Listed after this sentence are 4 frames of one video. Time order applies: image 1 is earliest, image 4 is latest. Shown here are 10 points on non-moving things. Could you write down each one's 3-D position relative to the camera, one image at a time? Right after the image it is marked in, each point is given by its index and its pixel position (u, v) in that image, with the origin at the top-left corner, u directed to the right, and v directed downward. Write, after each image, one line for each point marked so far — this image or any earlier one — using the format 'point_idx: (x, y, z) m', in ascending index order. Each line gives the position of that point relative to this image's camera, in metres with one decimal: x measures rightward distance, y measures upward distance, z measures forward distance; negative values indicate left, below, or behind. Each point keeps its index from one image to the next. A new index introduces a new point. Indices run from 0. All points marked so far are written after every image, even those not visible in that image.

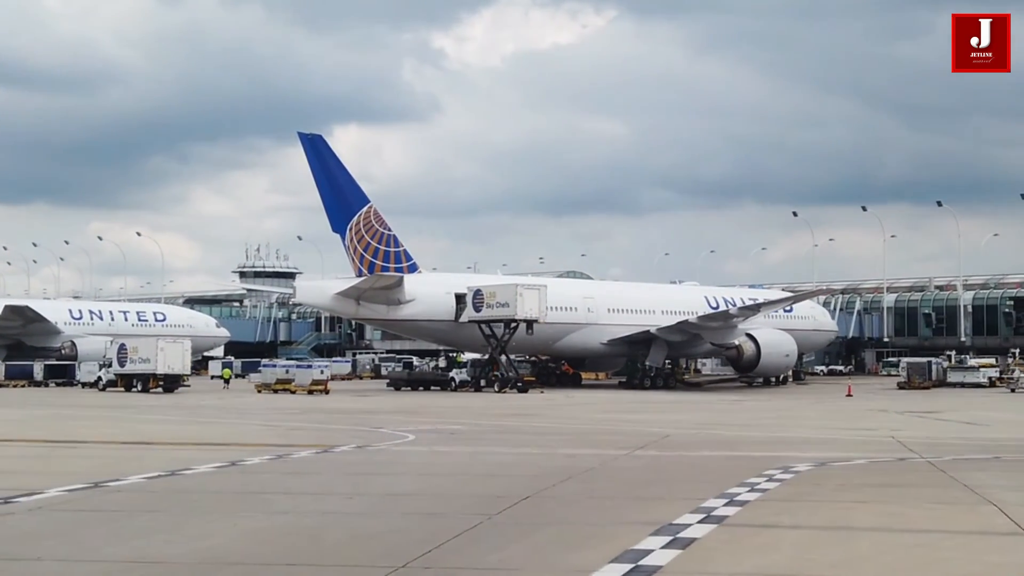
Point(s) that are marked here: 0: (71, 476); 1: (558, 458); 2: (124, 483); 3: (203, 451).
0: (-4.7, -2.0, +12.1) m
1: (+0.6, -2.2, +14.9) m
2: (-3.8, -1.9, +11.3) m
3: (-4.1, -2.2, +15.0) m
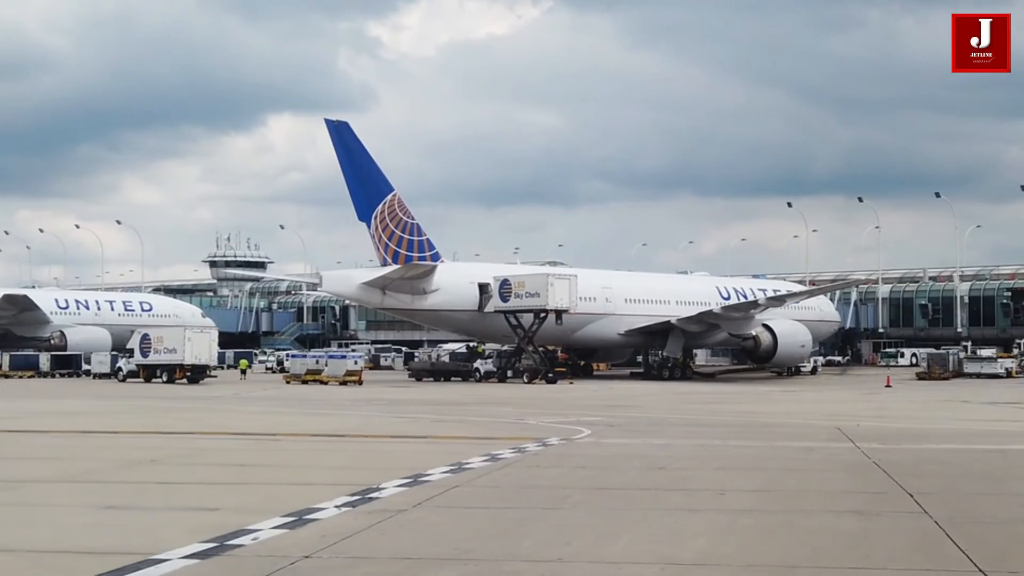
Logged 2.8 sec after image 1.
0: (-1.6, -1.9, +11.6) m
1: (+3.7, -2.1, +14.5) m
2: (-0.7, -1.8, +10.9) m
3: (-1.1, -2.0, +14.5) m
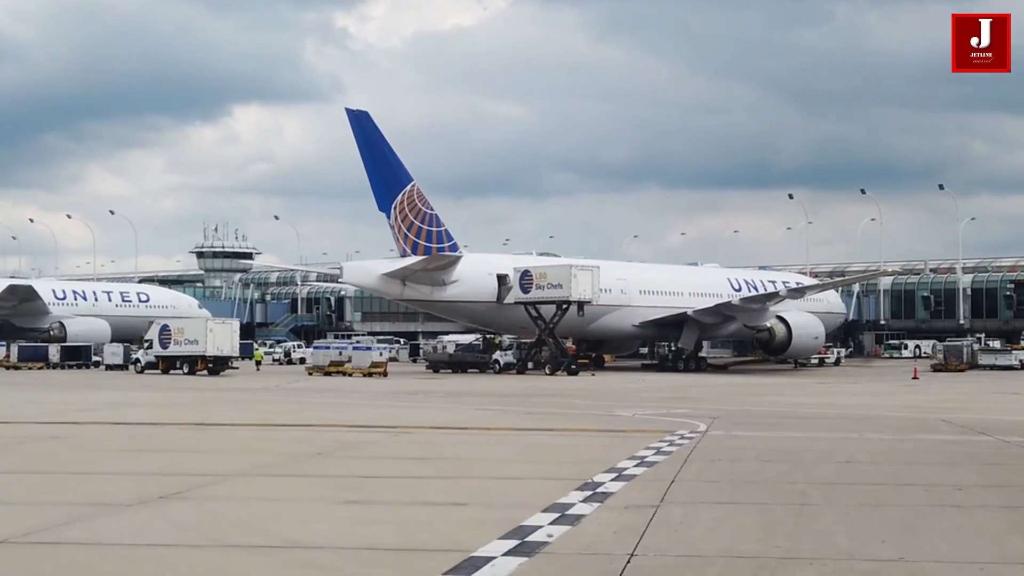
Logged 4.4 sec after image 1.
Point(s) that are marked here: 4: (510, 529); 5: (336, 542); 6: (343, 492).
0: (+0.3, -1.8, +11.4) m
1: (+5.5, -2.0, +14.3) m
2: (+1.2, -1.7, +10.7) m
3: (+0.8, -1.9, +14.3) m
4: (0.0, -1.6, +7.6) m
5: (-1.1, -1.6, +7.3) m
6: (-1.4, -1.7, +9.3) m
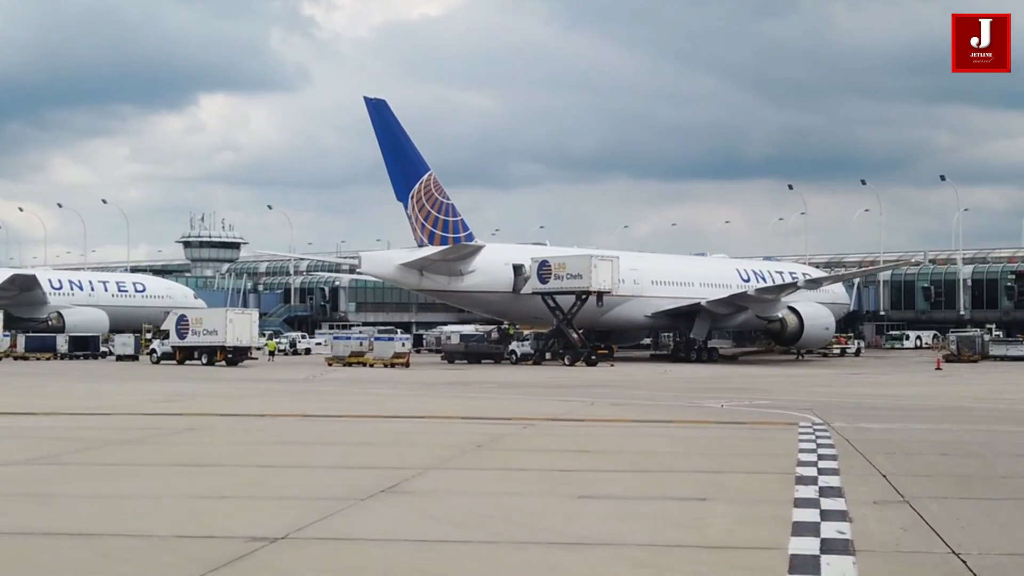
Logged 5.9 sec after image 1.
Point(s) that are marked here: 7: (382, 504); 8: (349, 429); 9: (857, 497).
0: (+2.1, -1.7, +11.3) m
1: (+7.3, -1.9, +14.3) m
2: (+3.0, -1.7, +10.6) m
3: (+2.6, -1.8, +14.2) m
4: (+1.8, -1.6, +7.4) m
5: (+0.7, -1.6, +7.1) m
6: (+0.4, -1.6, +9.2) m
7: (-1.0, -1.6, +8.3) m
8: (-2.1, -1.9, +15.0) m
9: (+2.6, -1.6, +8.6) m
